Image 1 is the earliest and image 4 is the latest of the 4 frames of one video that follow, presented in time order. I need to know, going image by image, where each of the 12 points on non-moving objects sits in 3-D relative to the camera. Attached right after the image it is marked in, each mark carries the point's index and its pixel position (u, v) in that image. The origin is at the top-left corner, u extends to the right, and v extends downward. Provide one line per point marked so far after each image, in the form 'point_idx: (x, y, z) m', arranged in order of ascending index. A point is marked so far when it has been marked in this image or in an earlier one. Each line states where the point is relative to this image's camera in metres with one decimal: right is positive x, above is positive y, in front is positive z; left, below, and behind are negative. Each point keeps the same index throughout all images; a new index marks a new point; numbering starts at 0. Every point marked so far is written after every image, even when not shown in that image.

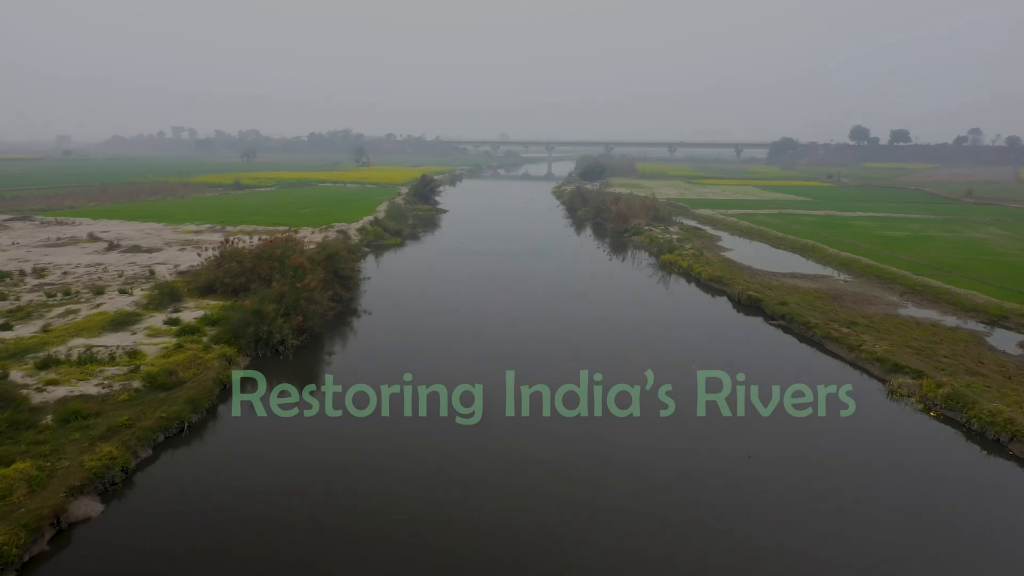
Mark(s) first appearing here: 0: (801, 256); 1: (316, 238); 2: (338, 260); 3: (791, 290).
0: (+9.6, +1.0, +18.8) m
1: (-6.2, +1.5, +17.7) m
2: (-4.5, +0.7, +14.5) m
3: (+7.5, -0.2, +15.0) m
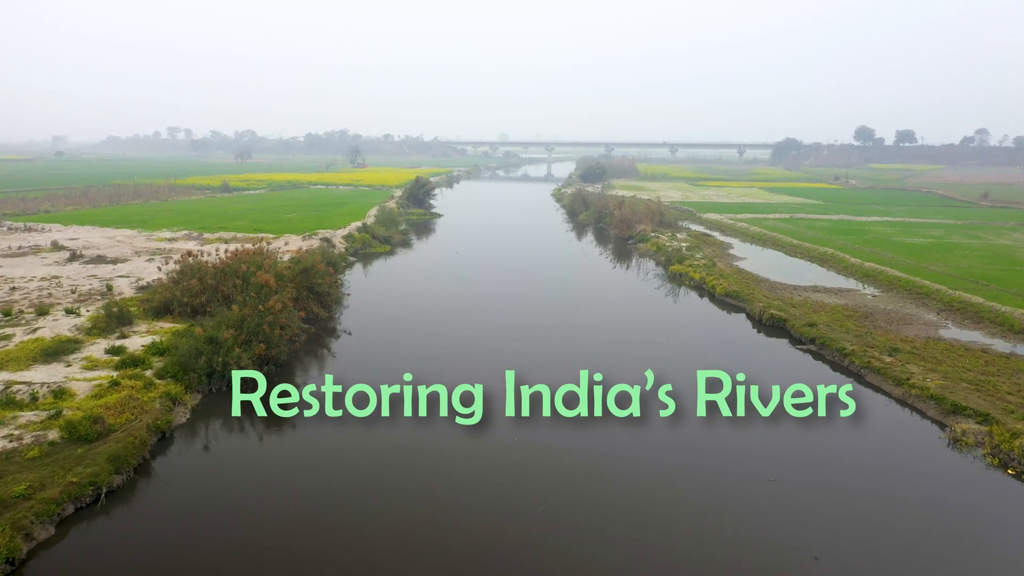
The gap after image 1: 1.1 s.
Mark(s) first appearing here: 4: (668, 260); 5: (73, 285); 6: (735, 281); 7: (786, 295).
0: (+9.5, +0.7, +17.5) m
1: (-6.3, +1.2, +16.4) m
2: (-4.6, +0.3, +13.2) m
3: (+7.4, -0.5, +13.7) m
4: (+5.3, +0.9, +19.1) m
5: (-10.0, +0.1, +12.9) m
6: (+6.4, +0.2, +16.1) m
7: (+7.2, -0.2, +14.7) m
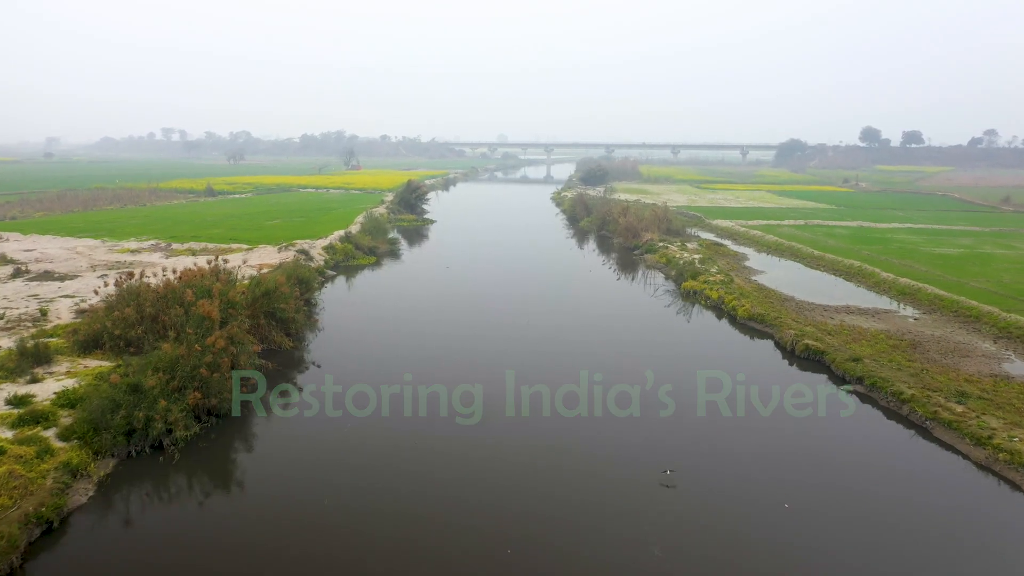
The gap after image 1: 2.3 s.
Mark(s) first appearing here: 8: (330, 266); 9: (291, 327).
0: (+9.4, +0.2, +15.9) m
1: (-6.4, +0.7, +14.8) m
2: (-4.8, -0.2, +11.6) m
3: (+7.3, -1.0, +12.1) m
4: (+5.2, +0.5, +17.5) m
5: (-10.1, -0.4, +11.3) m
6: (+6.3, -0.3, +14.5) m
7: (+7.0, -0.7, +13.1) m
8: (-5.9, +0.7, +18.5) m
9: (-4.6, -0.8, +11.9) m
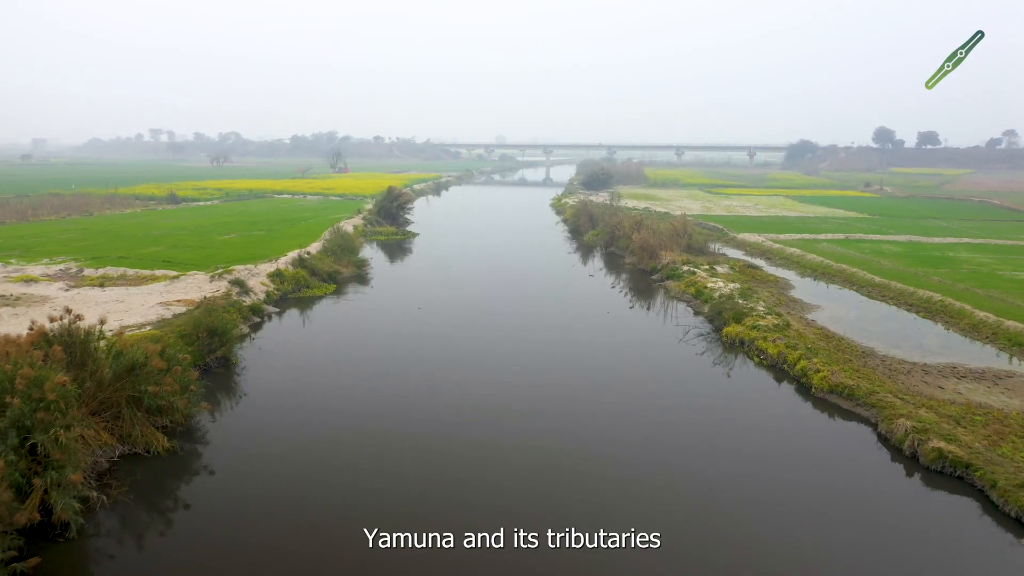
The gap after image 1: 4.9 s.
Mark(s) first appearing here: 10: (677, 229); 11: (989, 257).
0: (+9.2, -0.7, +12.6) m
1: (-6.6, -0.2, +11.5) m
2: (-5.0, -1.1, +8.2) m
3: (+7.1, -1.9, +8.8) m
4: (+4.9, -0.4, +14.2) m
5: (-10.3, -1.3, +7.9) m
6: (+6.0, -1.2, +11.2) m
7: (+6.8, -1.6, +9.8) m
8: (-6.1, -0.2, +15.2) m
9: (-4.8, -1.7, +8.6) m
10: (+5.8, +2.1, +19.9) m
11: (+14.8, +0.9, +17.5) m
